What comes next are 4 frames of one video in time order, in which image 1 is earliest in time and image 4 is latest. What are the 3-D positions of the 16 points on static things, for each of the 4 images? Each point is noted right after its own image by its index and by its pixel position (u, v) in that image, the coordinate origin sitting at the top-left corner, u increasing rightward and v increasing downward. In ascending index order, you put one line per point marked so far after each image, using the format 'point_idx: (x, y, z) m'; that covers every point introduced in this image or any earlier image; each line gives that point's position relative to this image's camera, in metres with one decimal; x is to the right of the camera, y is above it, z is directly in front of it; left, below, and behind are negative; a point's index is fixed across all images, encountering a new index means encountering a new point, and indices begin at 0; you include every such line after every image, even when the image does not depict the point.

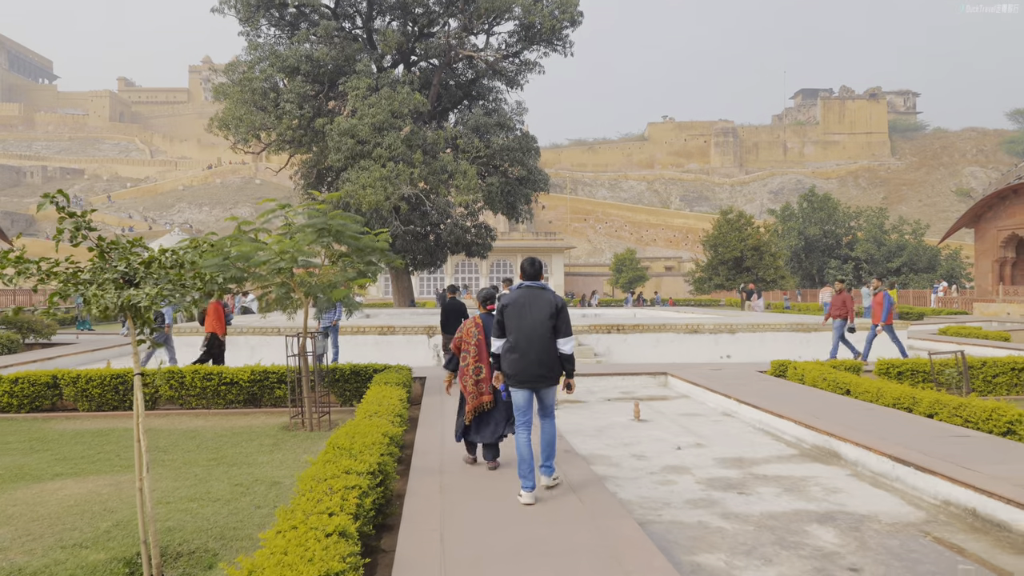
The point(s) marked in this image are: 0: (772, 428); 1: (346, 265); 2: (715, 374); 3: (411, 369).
0: (+2.4, -1.3, +6.8) m
1: (-1.9, +0.3, +8.4) m
2: (+2.7, -1.2, +9.9) m
3: (-1.2, -1.0, +8.8) m
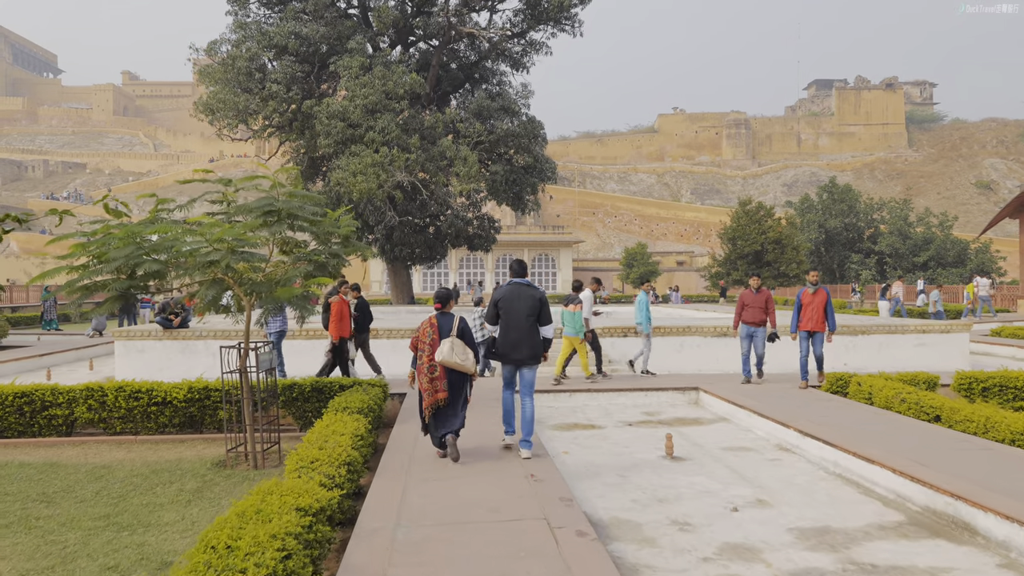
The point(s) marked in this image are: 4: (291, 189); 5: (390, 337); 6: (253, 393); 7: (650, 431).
0: (+2.4, -1.3, +5.0) m
1: (-2.0, +0.3, +6.7) m
2: (+2.7, -1.1, +8.1) m
3: (-1.3, -1.0, +7.1) m
4: (-2.0, +0.9, +6.6) m
5: (-1.9, -0.7, +11.0) m
6: (-2.4, -1.0, +6.7) m
7: (+1.3, -1.3, +6.8) m
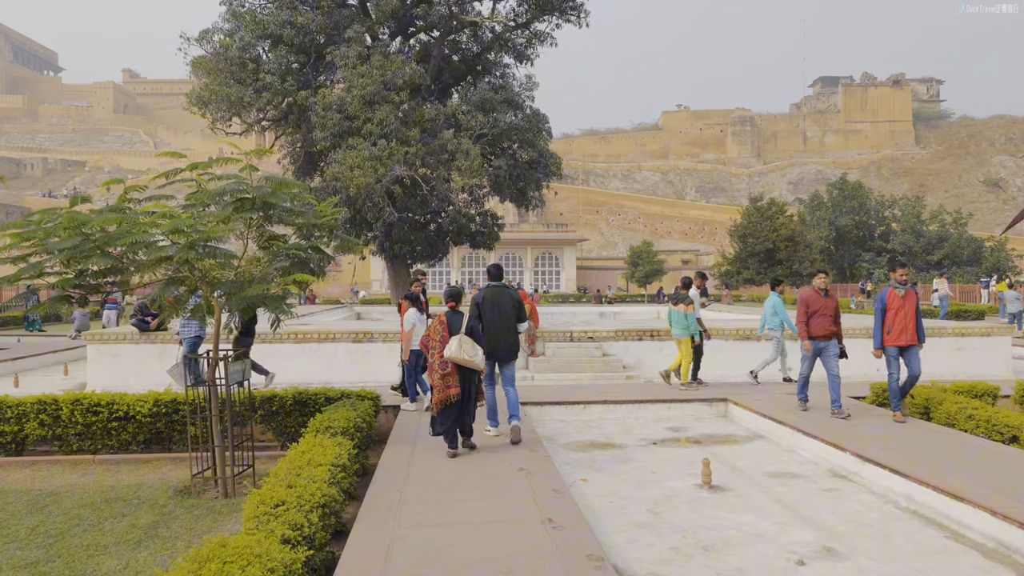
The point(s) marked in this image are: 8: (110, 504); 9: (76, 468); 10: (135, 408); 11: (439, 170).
0: (+2.5, -1.3, +4.2) m
1: (-1.9, +0.3, +5.9) m
2: (+2.8, -1.1, +7.3) m
3: (-1.2, -1.0, +6.3) m
4: (-1.9, +0.9, +5.7) m
5: (-1.8, -0.7, +10.1) m
6: (-2.3, -0.9, +5.8) m
7: (+1.4, -1.3, +6.0) m
8: (-2.9, -1.6, +5.3) m
9: (-3.7, -1.5, +6.2) m
10: (-3.3, -1.1, +6.4) m
11: (-1.8, +2.9, +18.0) m
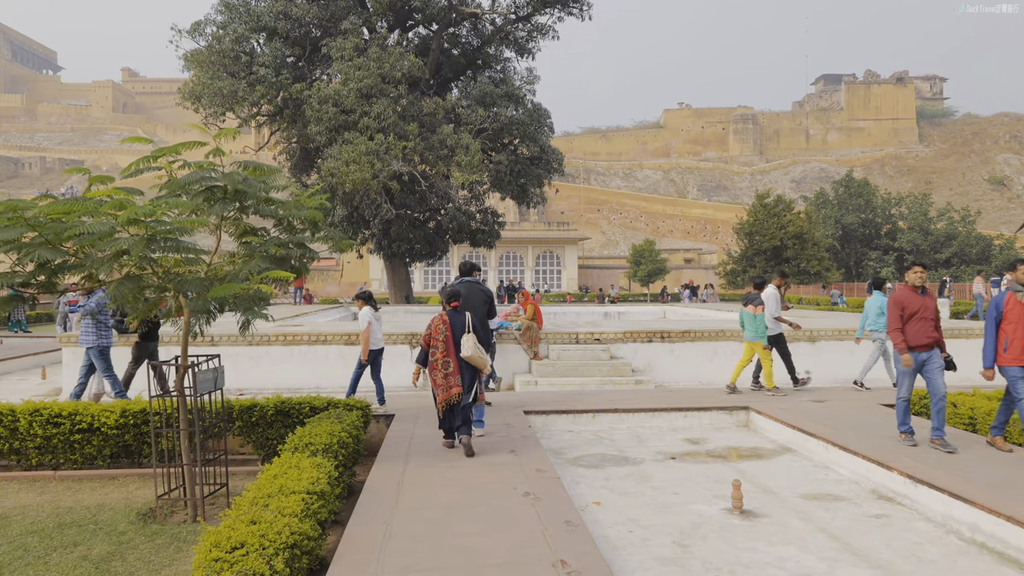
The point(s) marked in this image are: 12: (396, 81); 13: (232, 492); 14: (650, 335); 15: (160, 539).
0: (+2.5, -1.3, +3.6) m
1: (-1.9, +0.3, +5.3) m
2: (+2.8, -1.1, +6.7) m
3: (-1.2, -1.0, +5.7) m
4: (-1.9, +0.9, +5.1) m
5: (-1.7, -0.7, +9.5) m
6: (-2.3, -0.9, +5.2) m
7: (+1.4, -1.3, +5.4) m
8: (-2.9, -1.6, +4.7) m
9: (-3.7, -1.5, +5.6) m
10: (-3.3, -1.0, +5.8) m
11: (-1.8, +2.9, +17.4) m
12: (-2.7, +4.9, +17.2) m
13: (-2.1, -1.5, +5.4) m
14: (+1.9, -0.6, +9.8) m
15: (-2.2, -1.6, +4.5) m
